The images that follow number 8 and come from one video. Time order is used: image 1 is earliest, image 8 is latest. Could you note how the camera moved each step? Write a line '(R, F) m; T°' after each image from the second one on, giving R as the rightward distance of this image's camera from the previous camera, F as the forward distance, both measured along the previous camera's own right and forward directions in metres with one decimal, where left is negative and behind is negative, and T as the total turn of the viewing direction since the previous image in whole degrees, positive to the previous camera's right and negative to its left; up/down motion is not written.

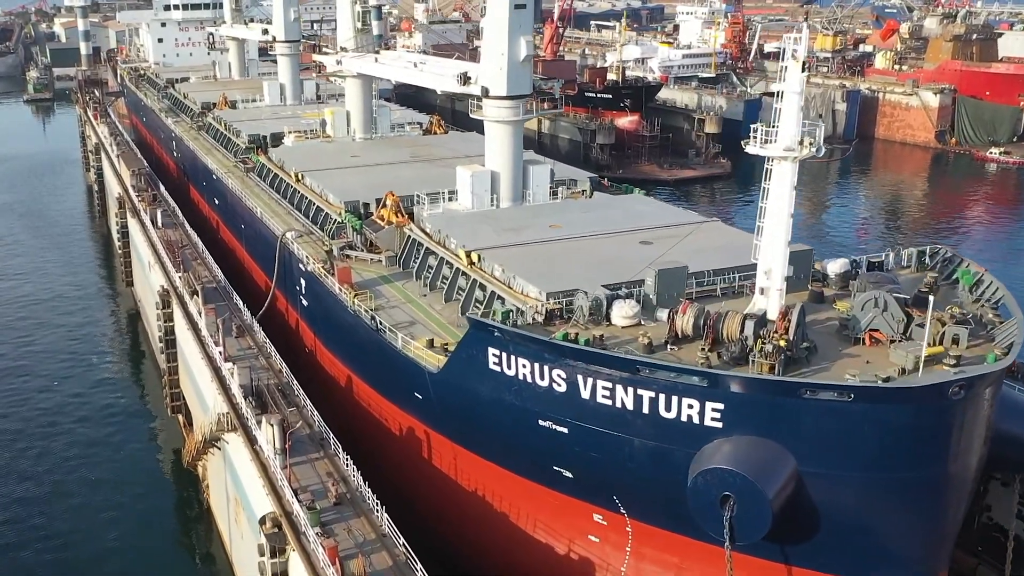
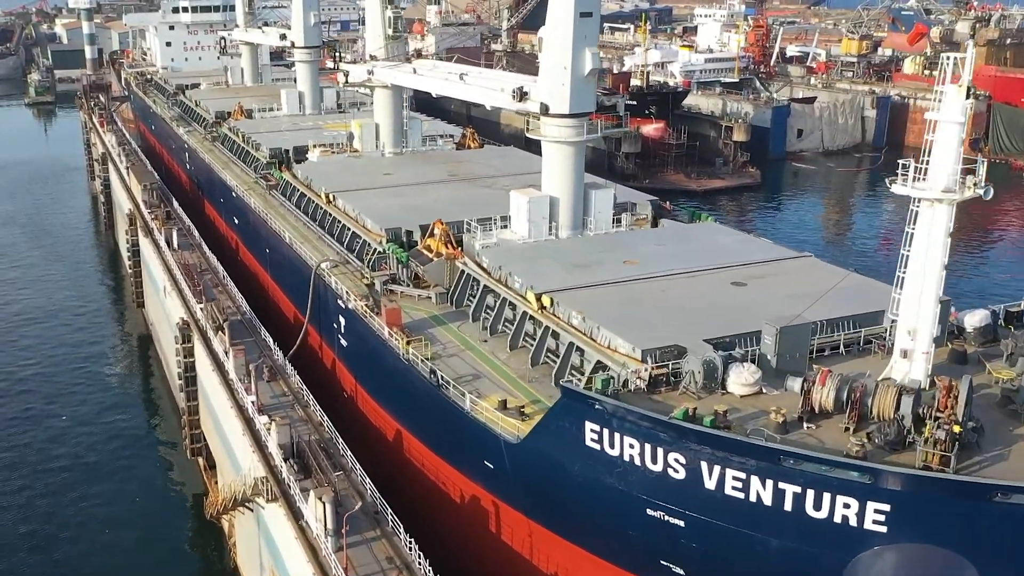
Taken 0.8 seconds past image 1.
(-1.1, +1.8) m; 0°
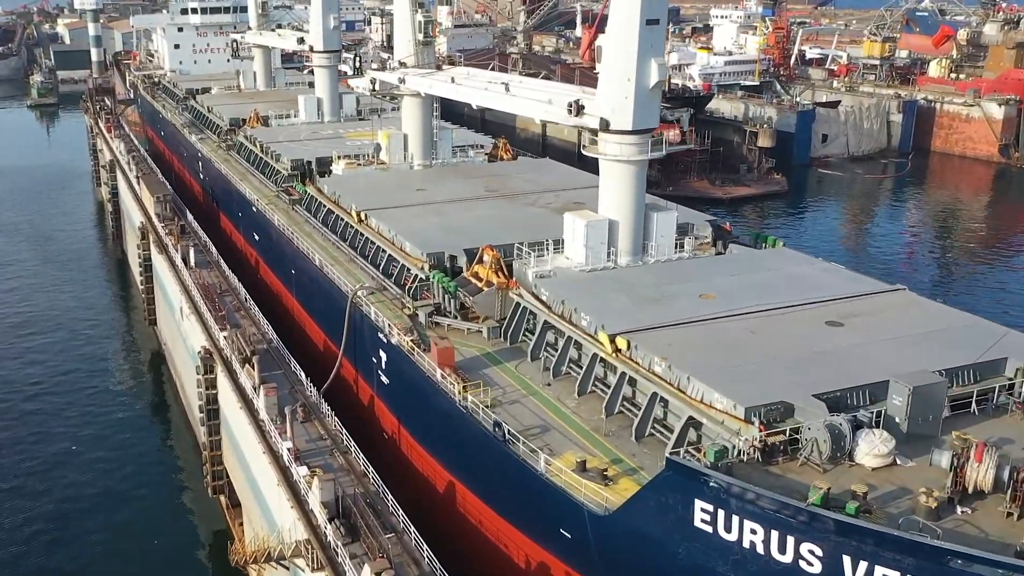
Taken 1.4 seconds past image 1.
(-0.9, +1.4) m; 0°
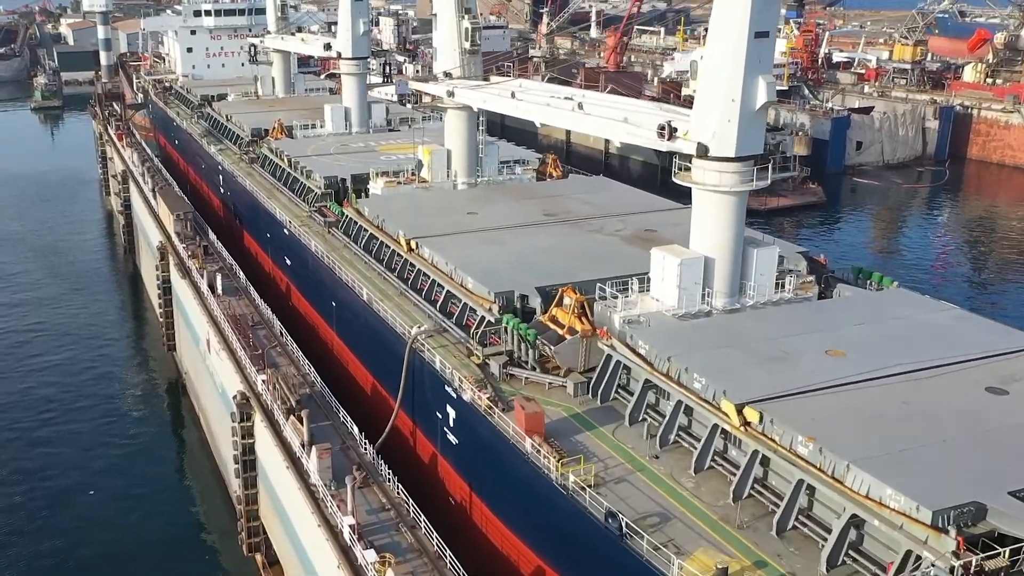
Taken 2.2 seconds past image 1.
(-1.2, +1.7) m; 0°
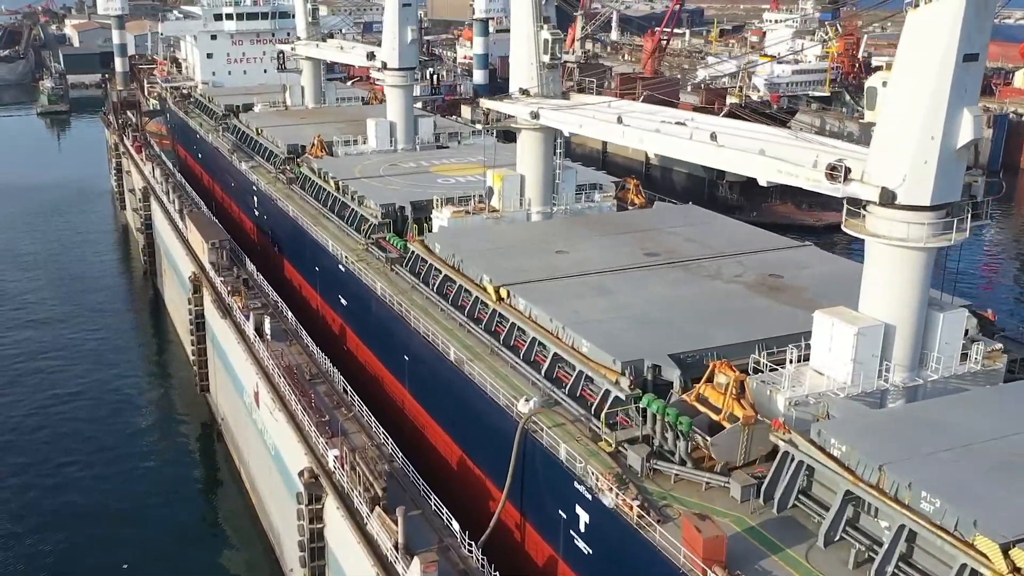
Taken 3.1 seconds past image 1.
(-1.6, +2.3) m; 0°
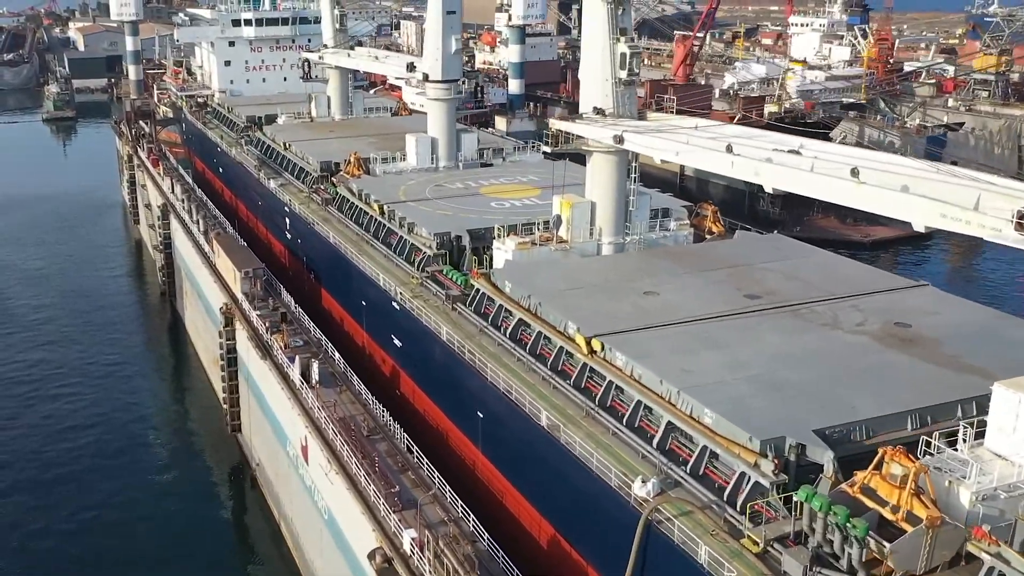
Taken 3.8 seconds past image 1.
(-1.3, +1.8) m; 0°
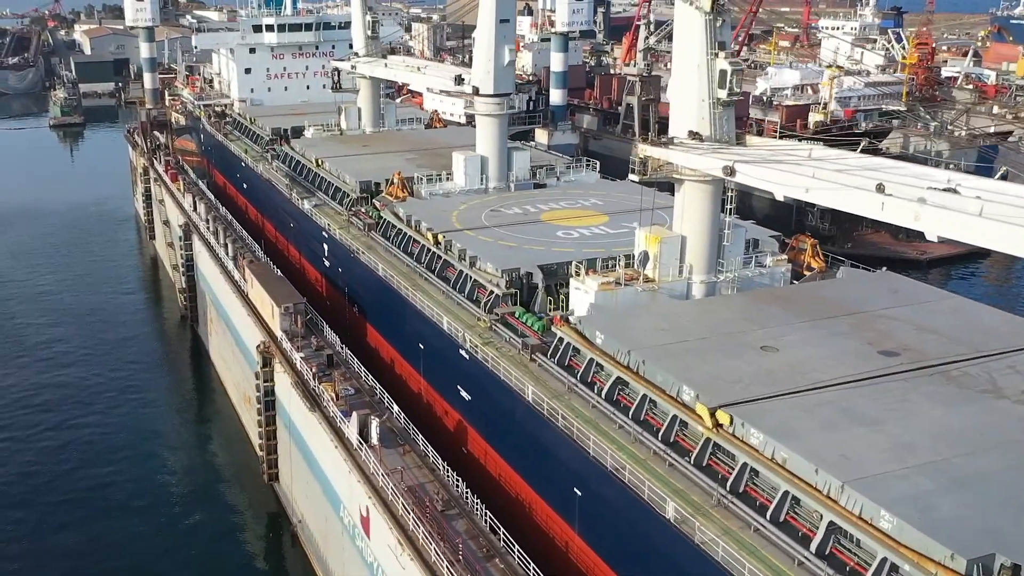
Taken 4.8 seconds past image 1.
(-1.3, +1.9) m; 0°
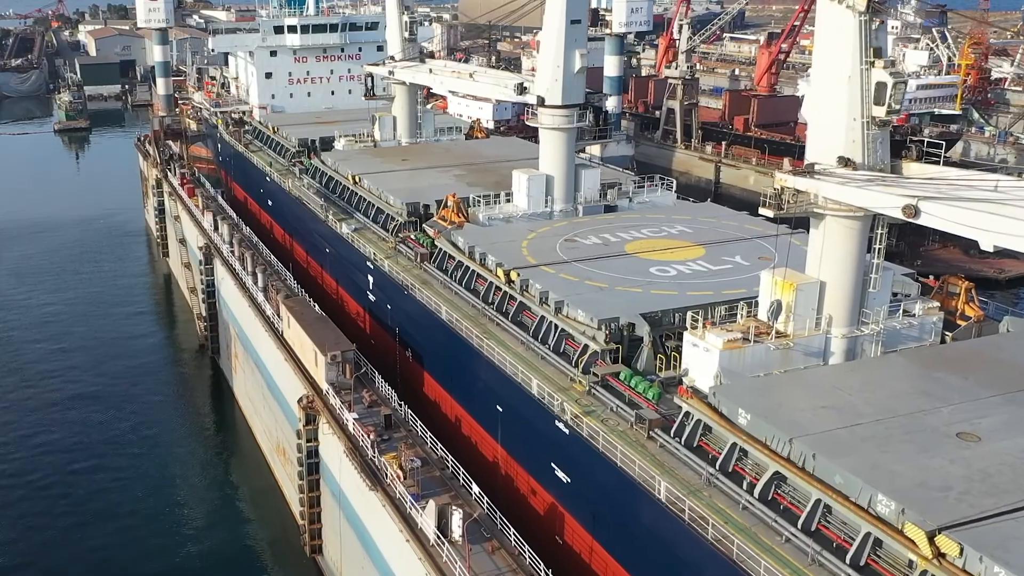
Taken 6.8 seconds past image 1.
(-1.4, +2.6) m; 0°
